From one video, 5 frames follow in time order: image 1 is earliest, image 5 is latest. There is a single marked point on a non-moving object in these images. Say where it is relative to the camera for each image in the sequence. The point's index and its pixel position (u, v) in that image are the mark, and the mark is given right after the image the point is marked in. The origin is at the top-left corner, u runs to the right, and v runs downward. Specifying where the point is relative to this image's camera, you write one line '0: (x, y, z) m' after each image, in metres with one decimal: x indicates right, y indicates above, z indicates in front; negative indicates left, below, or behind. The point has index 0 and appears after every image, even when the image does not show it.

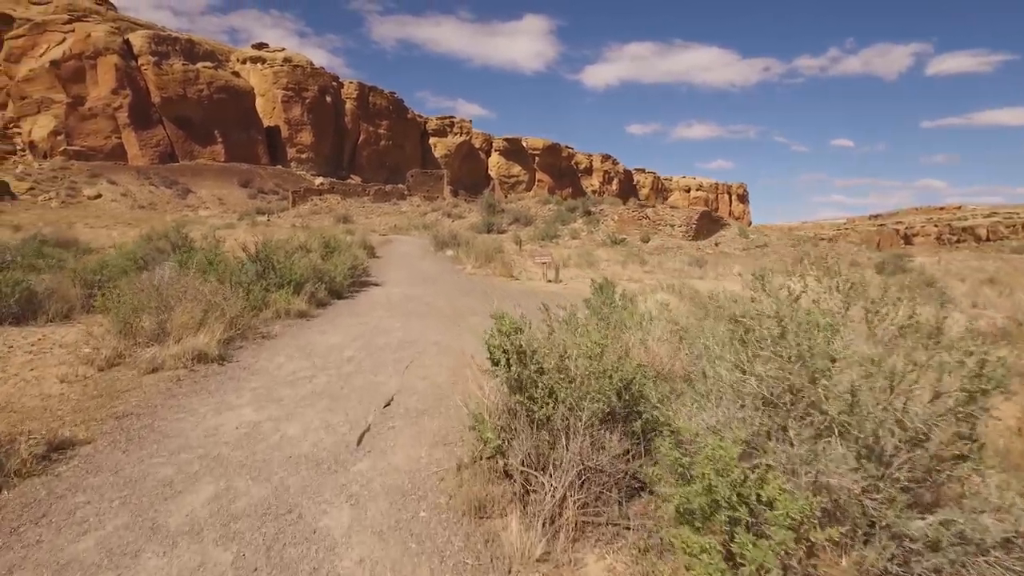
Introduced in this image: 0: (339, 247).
0: (-4.0, +0.9, +15.0) m
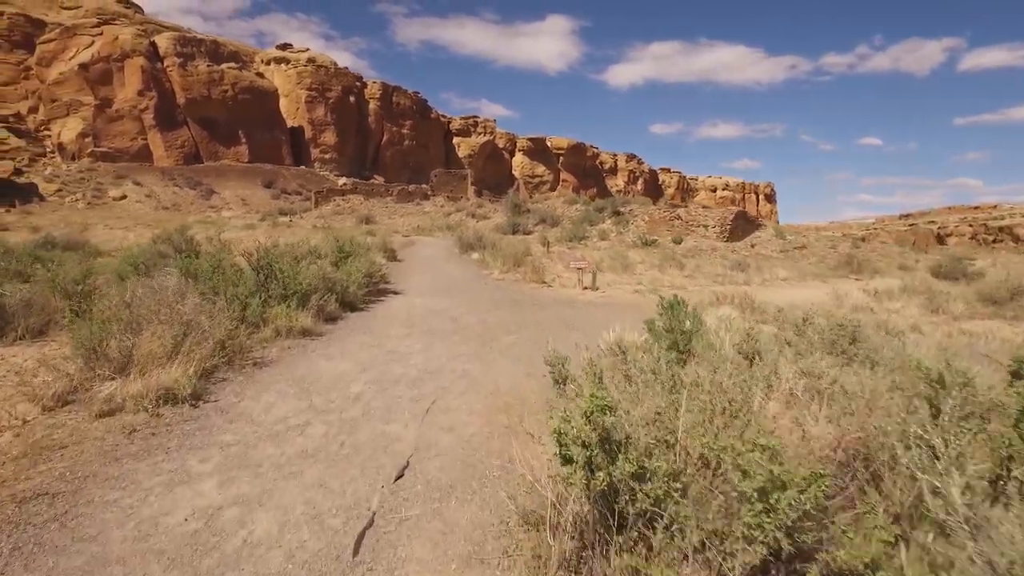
0: (-3.3, +0.8, +13.8) m
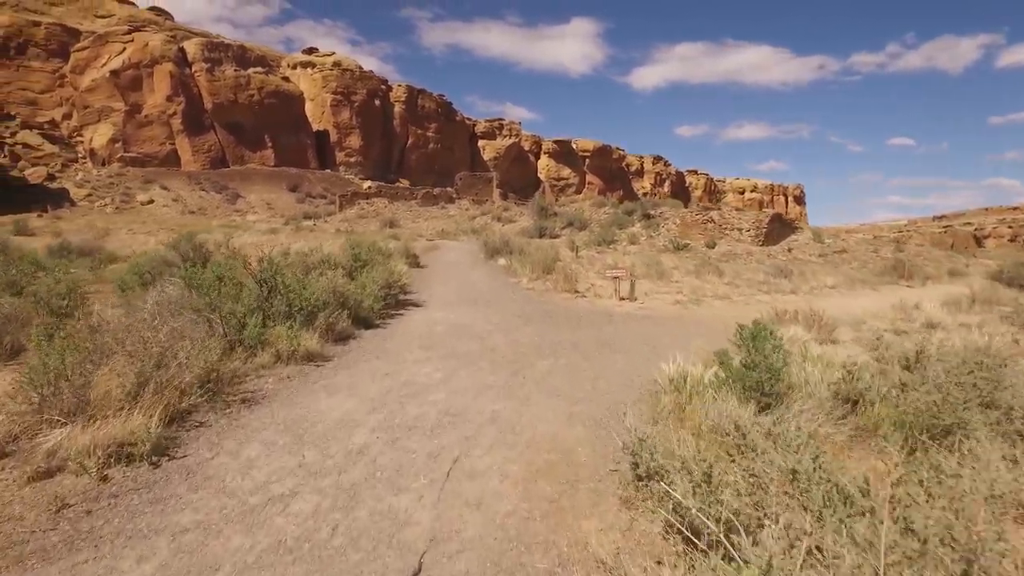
0: (-2.7, +0.6, +12.9) m
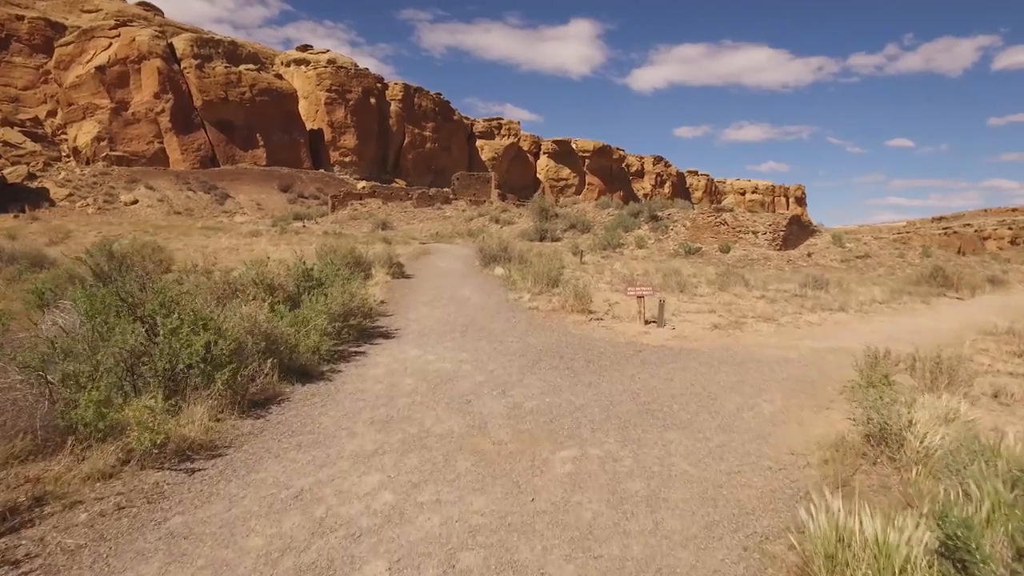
0: (-2.7, +0.2, +10.3) m
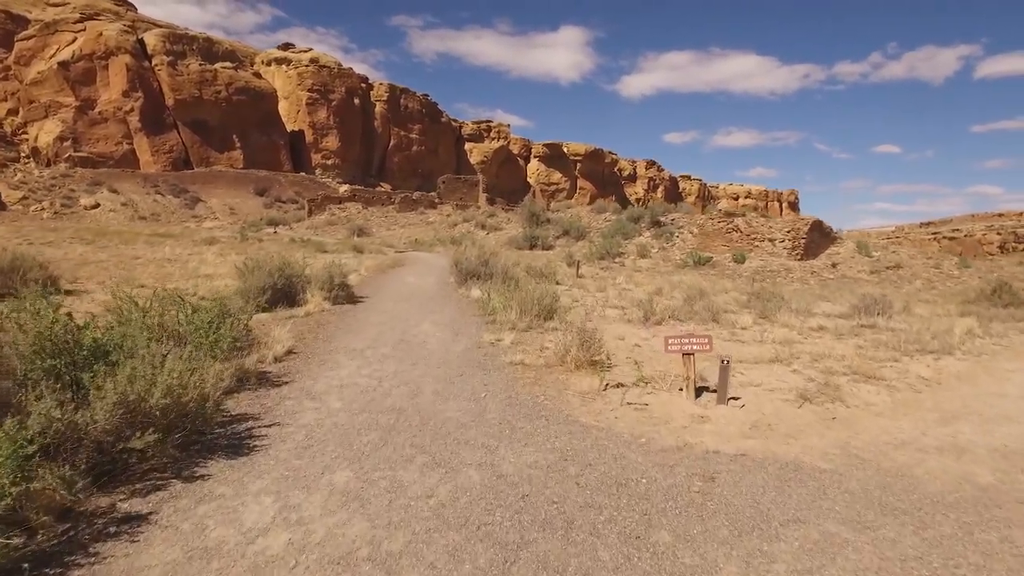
0: (-3.0, -0.3, +6.2) m
